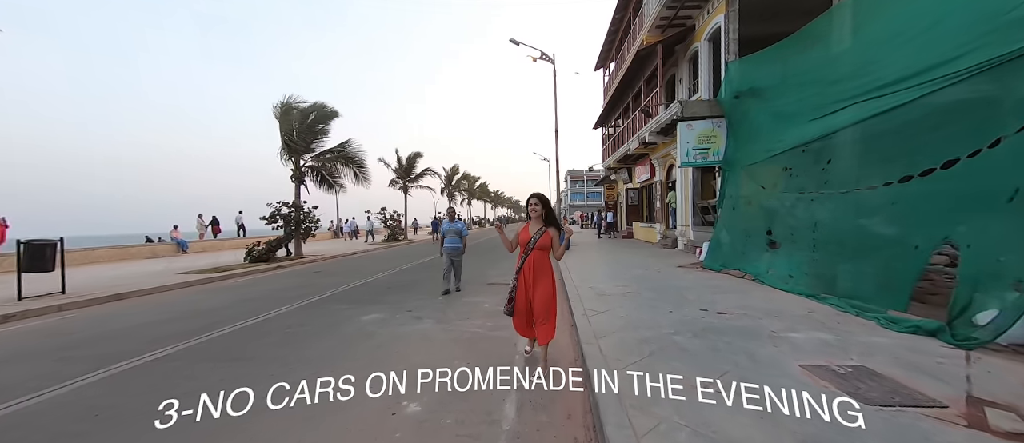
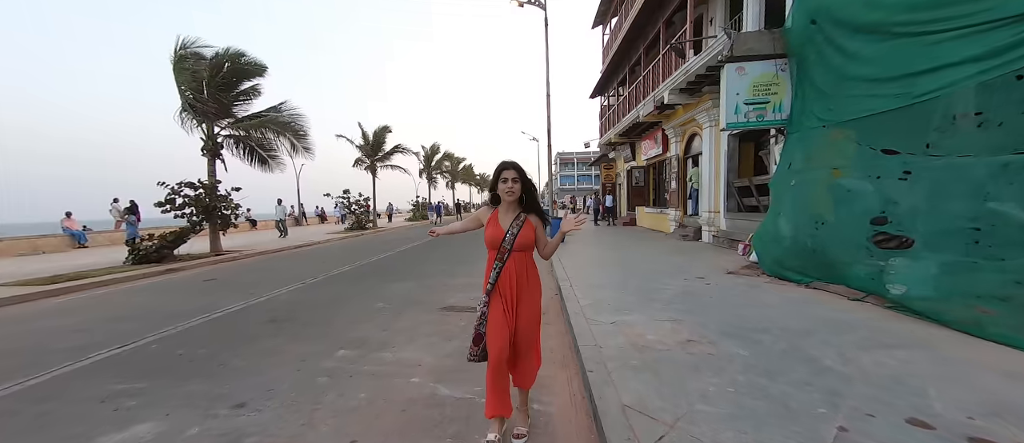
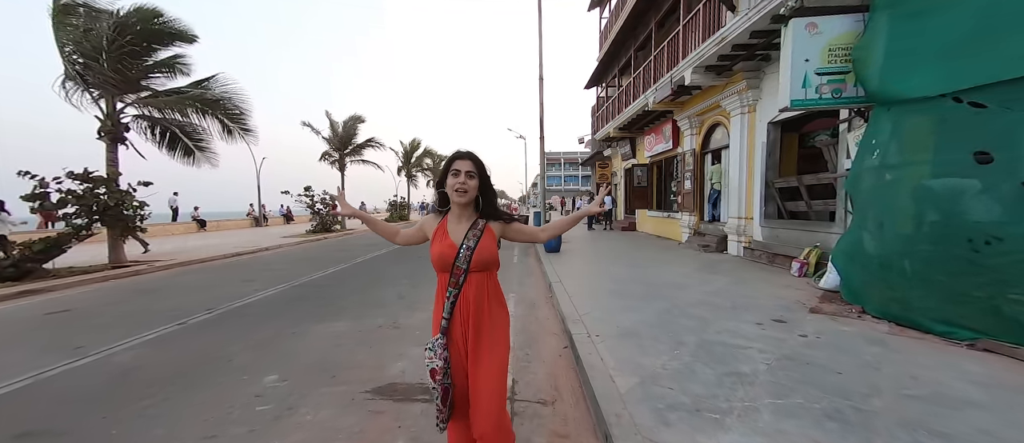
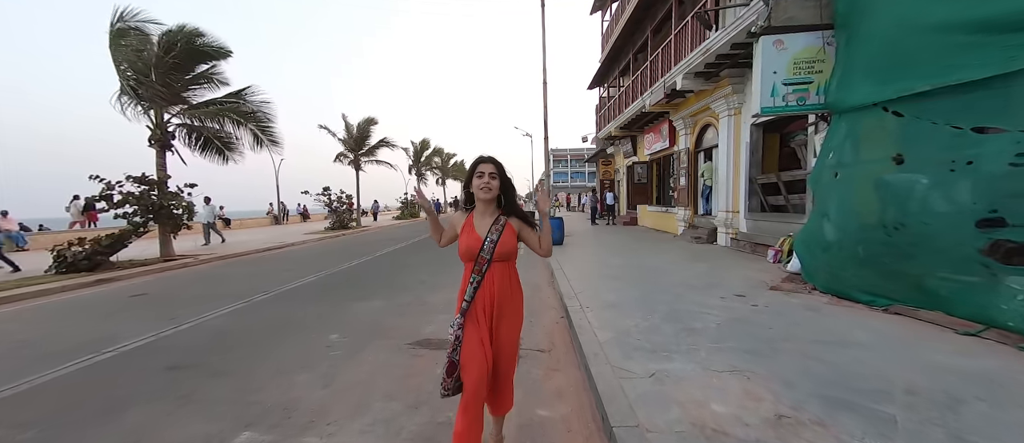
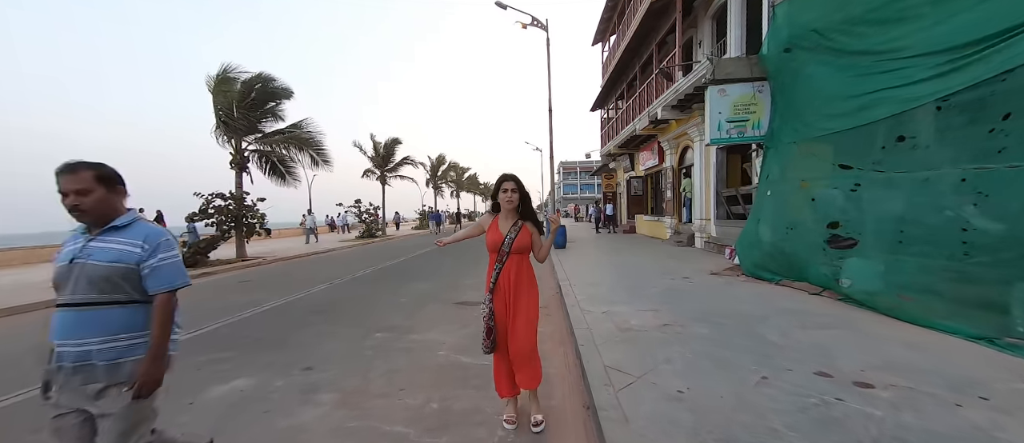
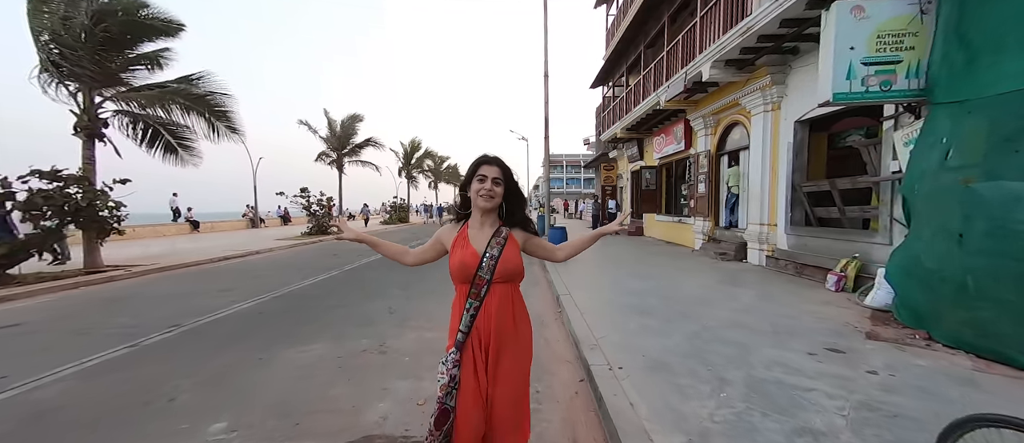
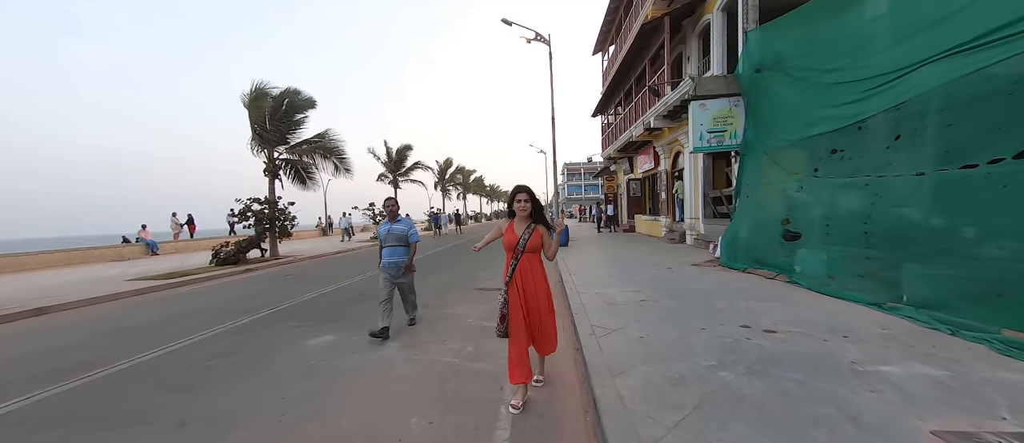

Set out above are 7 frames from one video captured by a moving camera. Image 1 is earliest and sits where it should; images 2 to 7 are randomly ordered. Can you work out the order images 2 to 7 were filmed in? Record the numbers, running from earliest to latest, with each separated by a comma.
7, 5, 2, 4, 3, 6
